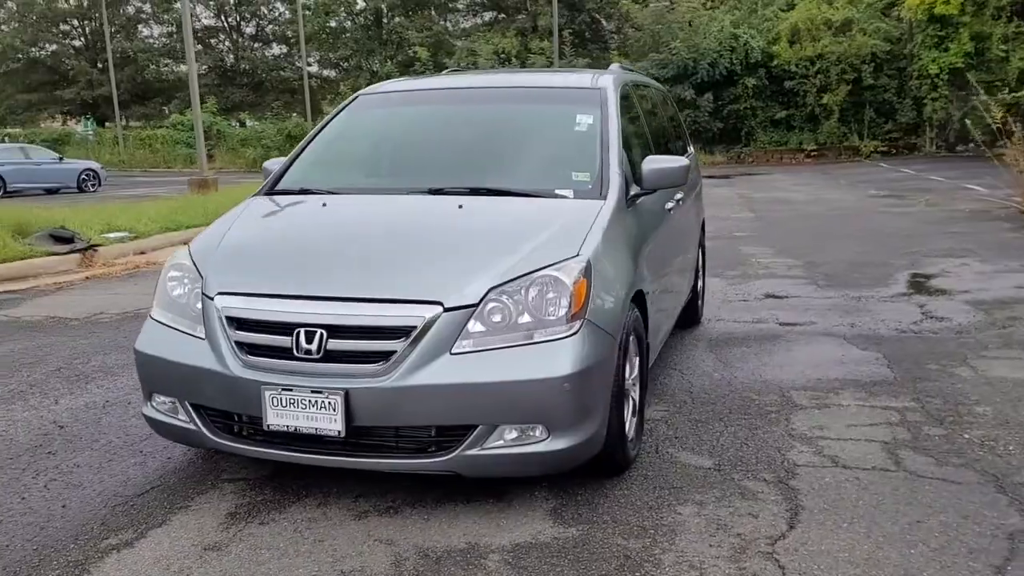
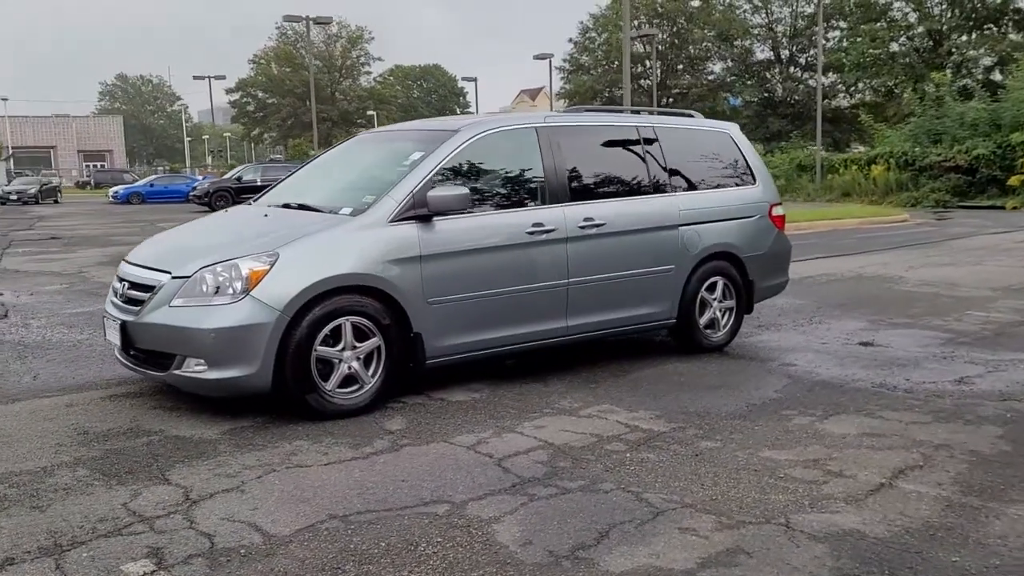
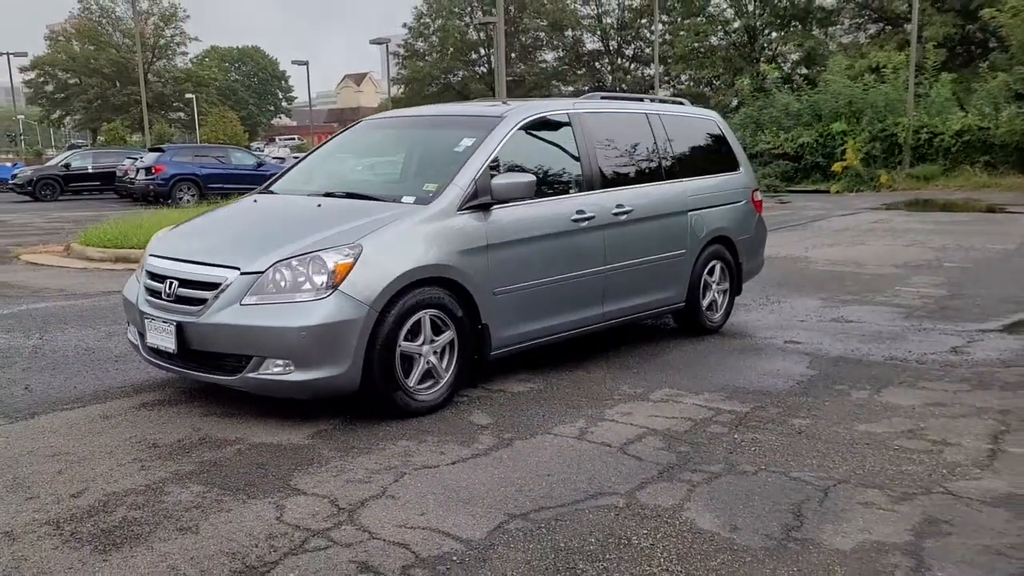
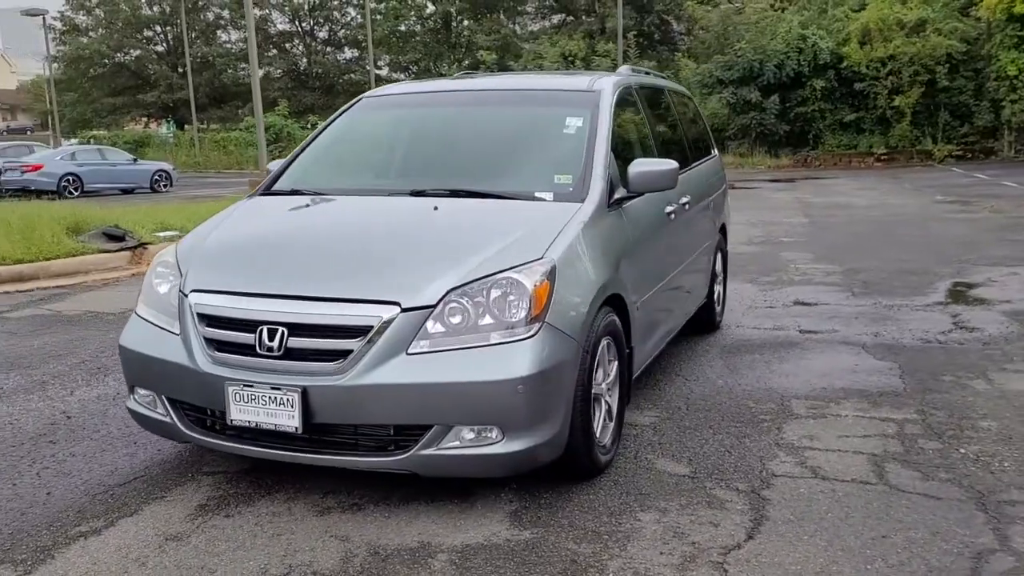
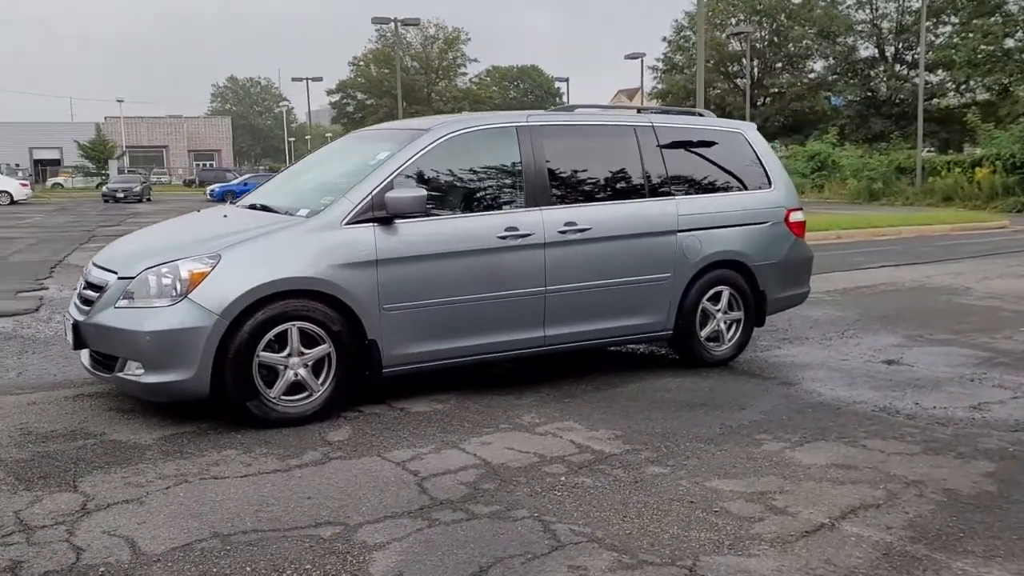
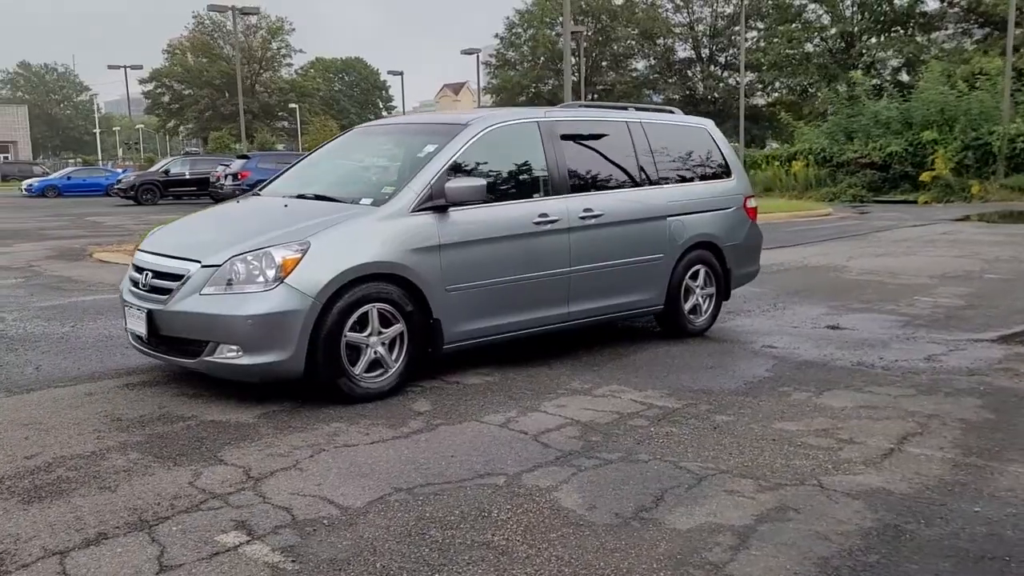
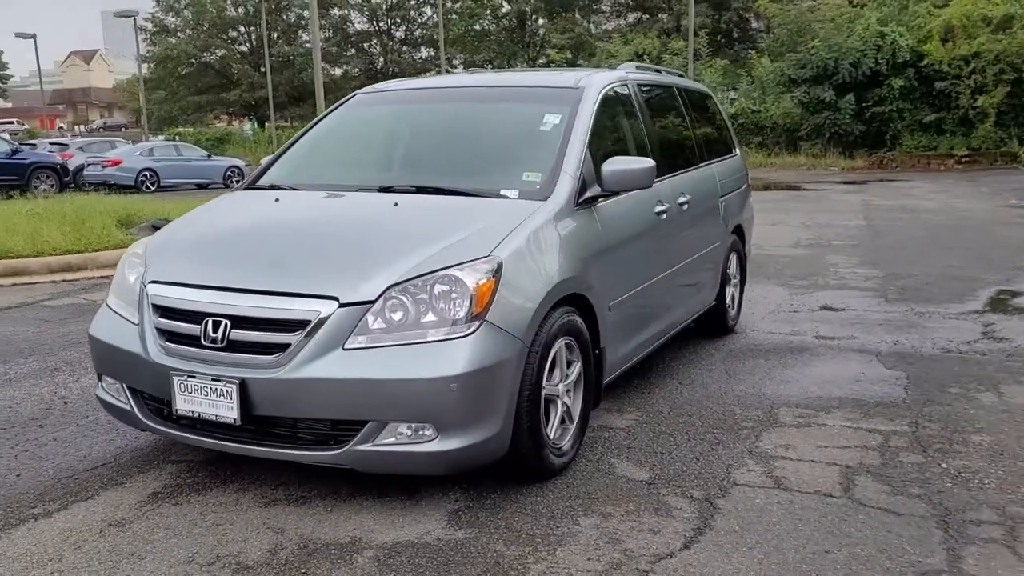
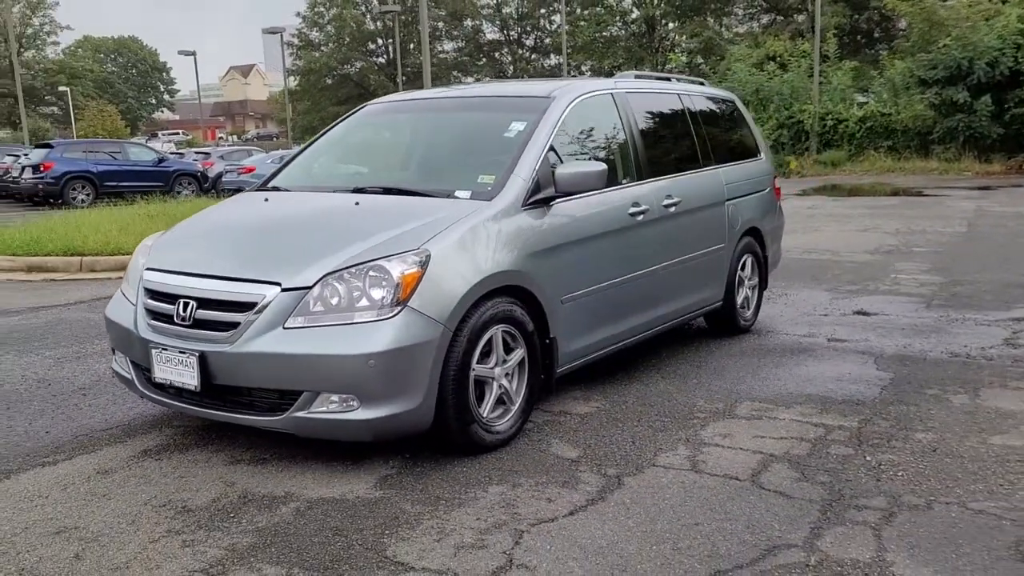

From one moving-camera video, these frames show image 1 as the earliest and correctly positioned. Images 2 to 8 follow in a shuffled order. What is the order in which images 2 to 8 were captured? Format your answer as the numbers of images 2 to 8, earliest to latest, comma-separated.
4, 7, 8, 3, 6, 2, 5
